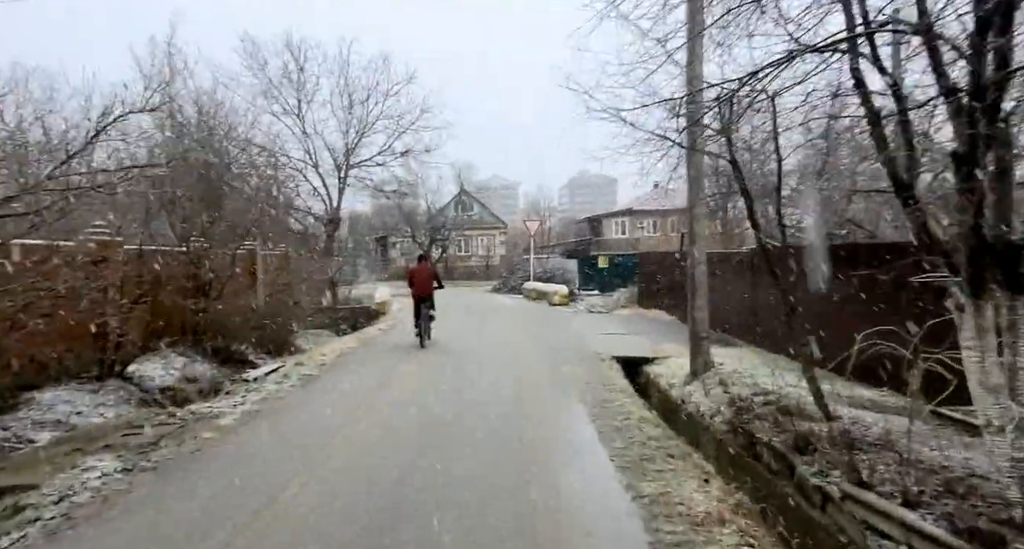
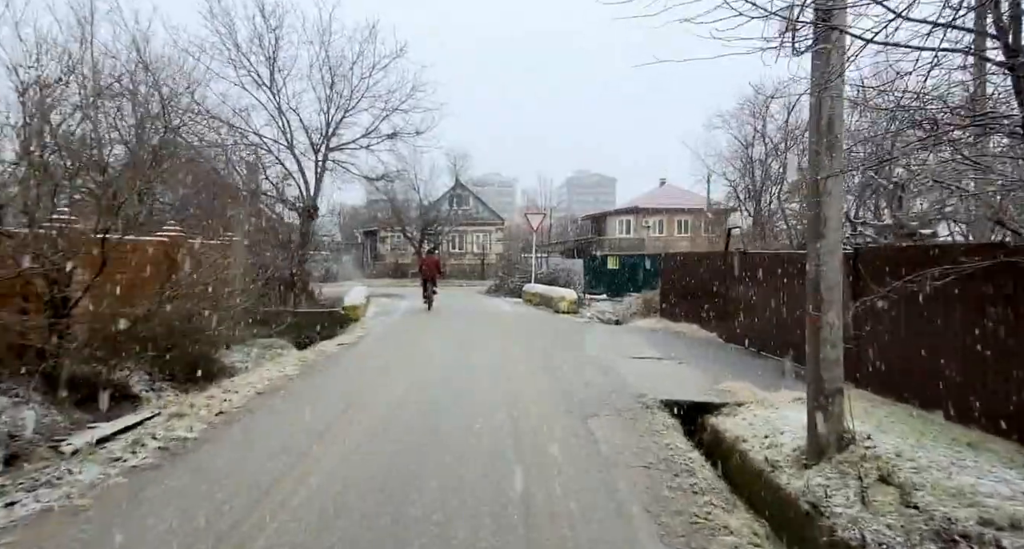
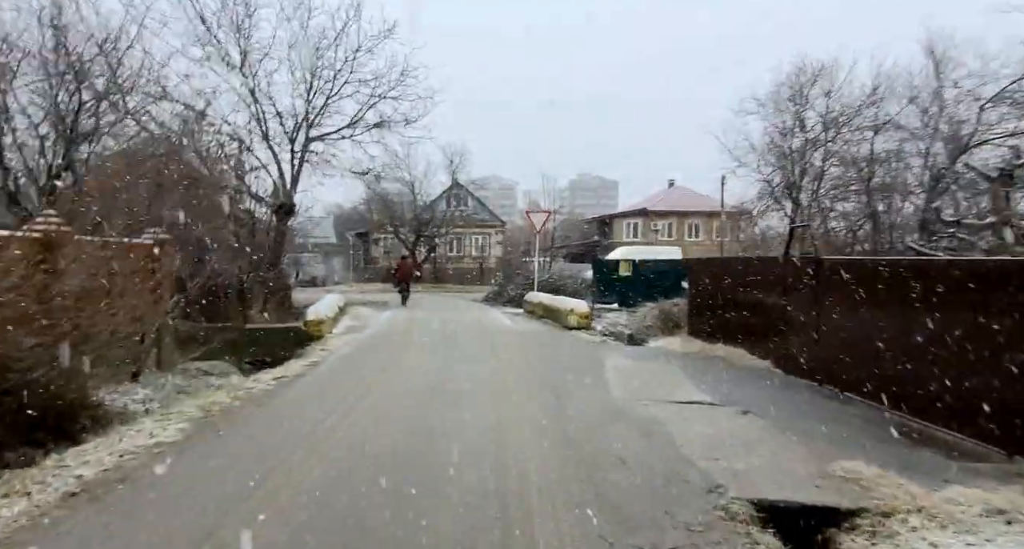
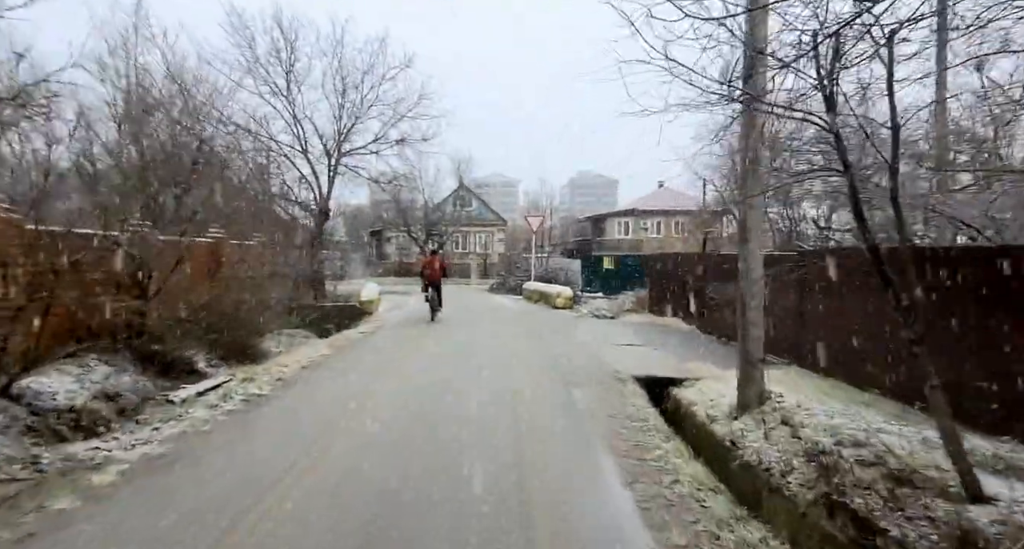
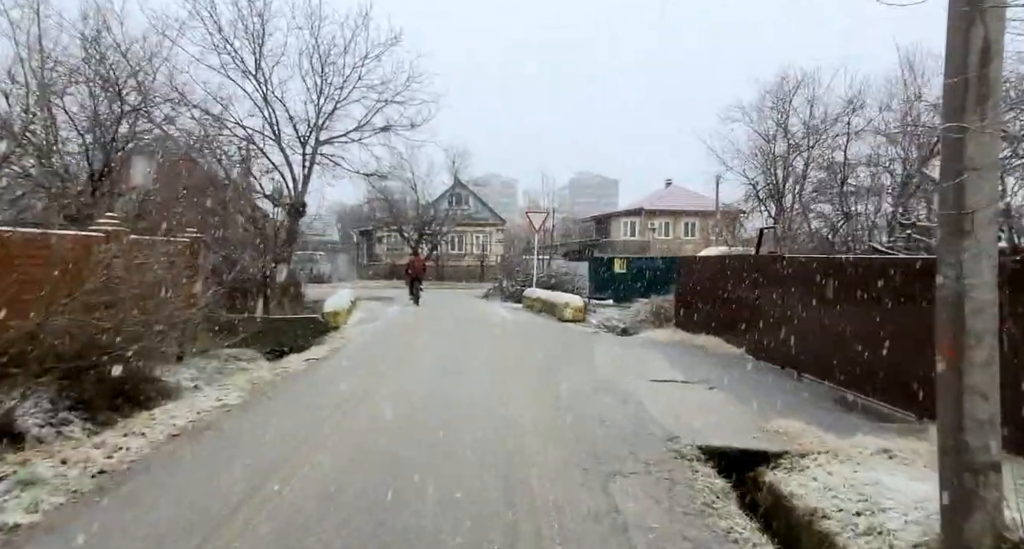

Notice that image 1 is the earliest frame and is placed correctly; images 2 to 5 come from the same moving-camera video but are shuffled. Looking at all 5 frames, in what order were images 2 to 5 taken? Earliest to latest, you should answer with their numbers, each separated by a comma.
4, 2, 5, 3
